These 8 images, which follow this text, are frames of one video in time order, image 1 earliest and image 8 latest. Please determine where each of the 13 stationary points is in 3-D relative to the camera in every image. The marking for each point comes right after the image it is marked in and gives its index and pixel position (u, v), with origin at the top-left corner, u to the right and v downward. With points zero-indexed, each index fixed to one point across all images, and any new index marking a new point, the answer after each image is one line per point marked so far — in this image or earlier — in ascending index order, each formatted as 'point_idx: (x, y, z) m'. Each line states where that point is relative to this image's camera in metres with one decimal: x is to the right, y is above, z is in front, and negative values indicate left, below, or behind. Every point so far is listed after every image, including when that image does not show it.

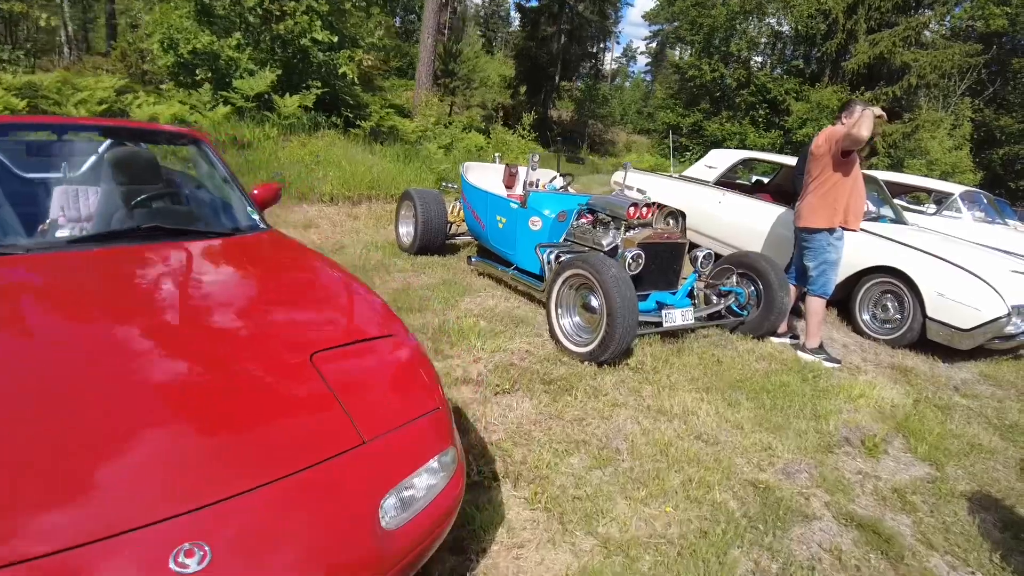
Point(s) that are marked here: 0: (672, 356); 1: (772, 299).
0: (+1.0, -0.4, +4.5) m
1: (+1.8, -0.1, +4.7) m
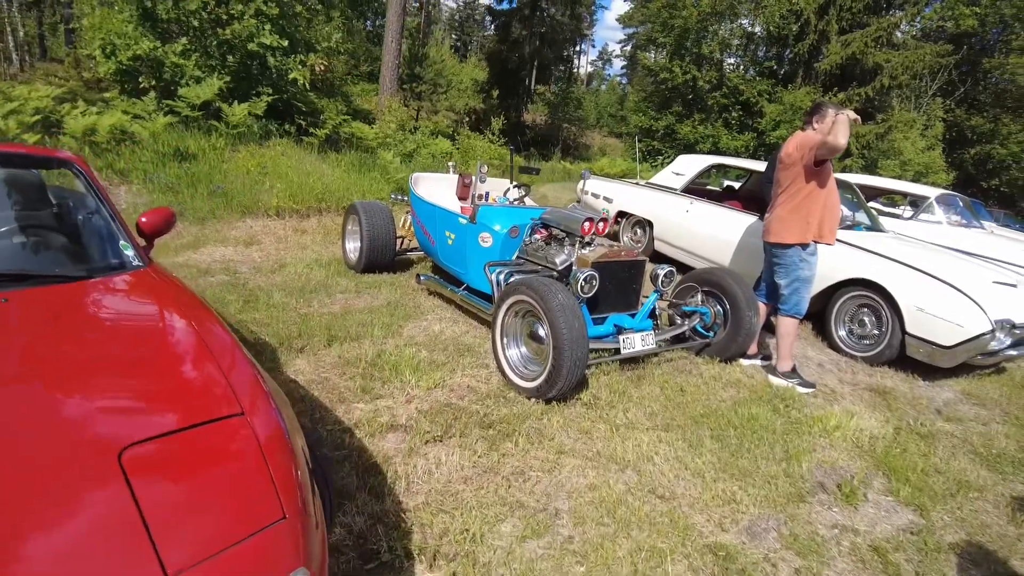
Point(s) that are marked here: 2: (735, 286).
0: (+0.7, -0.6, +4.1) m
1: (+1.4, -0.2, +4.3) m
2: (+1.4, 0.0, +4.4) m
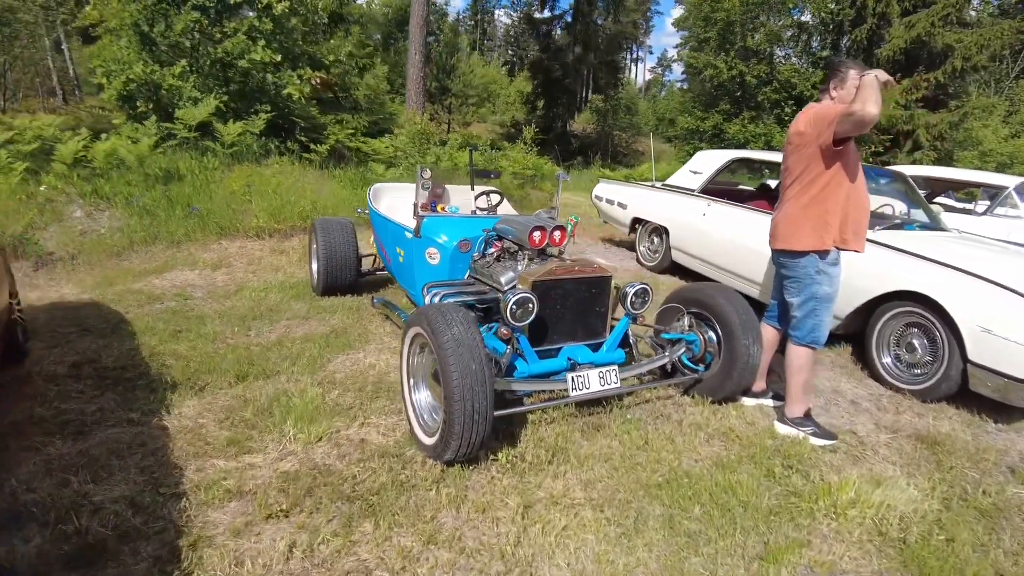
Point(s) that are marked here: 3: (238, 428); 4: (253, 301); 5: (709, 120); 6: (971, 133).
0: (+0.3, -0.7, +3.2) m
1: (+1.0, -0.3, +3.3) m
2: (+1.0, -0.1, +3.4) m
3: (-1.4, -0.7, +3.5) m
4: (-2.0, -0.1, +5.5) m
5: (+4.1, +3.4, +14.3) m
6: (+6.8, +2.3, +10.5) m
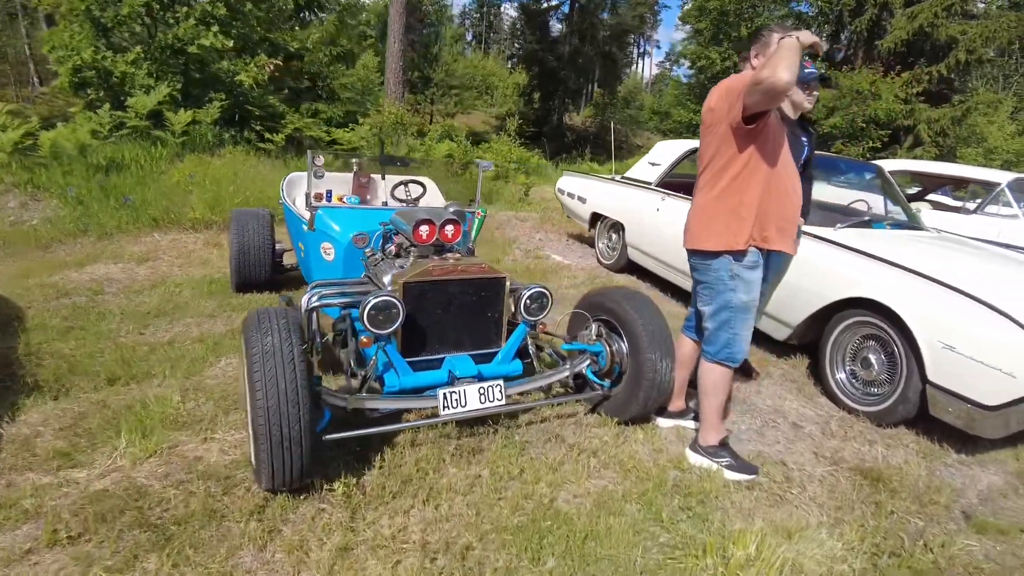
0: (-0.3, -0.7, +2.7) m
1: (+0.5, -0.3, +2.8) m
2: (+0.5, -0.1, +2.9) m
3: (-1.9, -0.7, +3.0) m
4: (-2.5, -0.1, +5.1) m
5: (+3.8, +3.4, +13.7) m
6: (+6.5, +2.2, +9.8) m
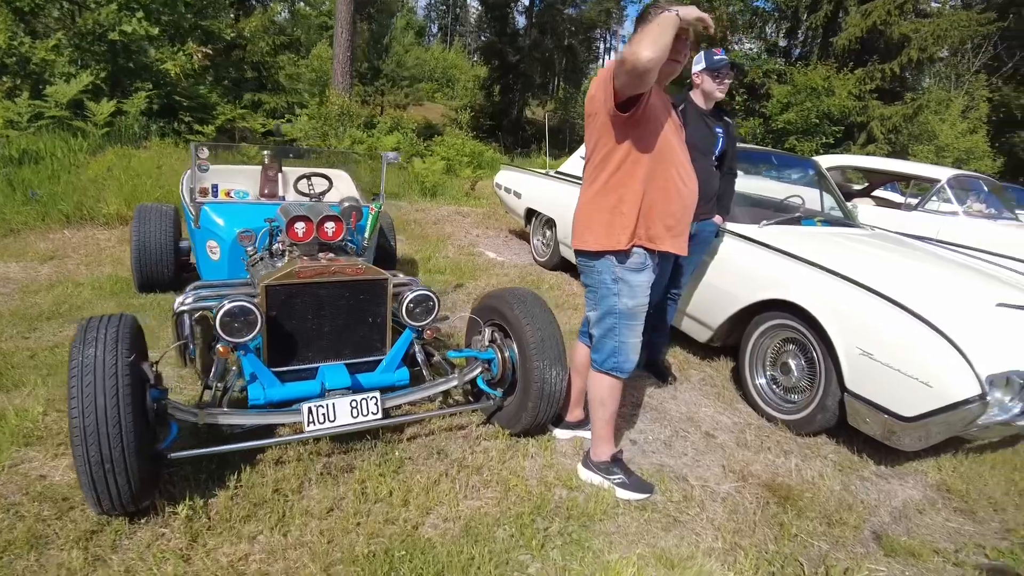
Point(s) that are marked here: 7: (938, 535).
0: (-0.7, -0.7, +2.4) m
1: (+0.1, -0.3, +2.6) m
2: (+0.1, -0.1, +2.6) m
3: (-2.4, -0.7, +2.7) m
4: (-3.1, -0.1, +4.7) m
5: (+3.0, +3.4, +13.6) m
6: (+5.8, +2.3, +9.8) m
7: (+1.5, -0.8, +2.4) m
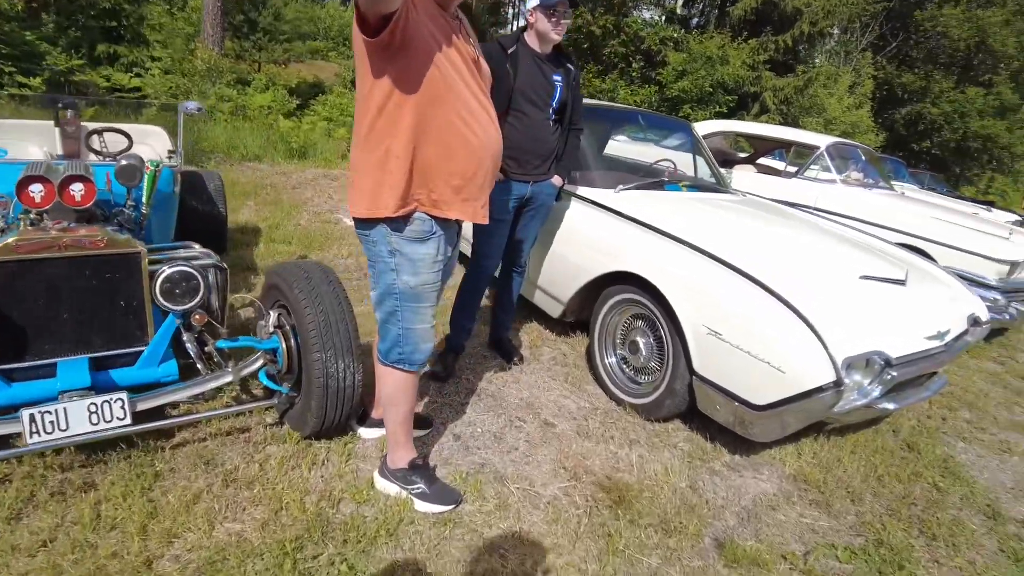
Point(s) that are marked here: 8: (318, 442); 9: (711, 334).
0: (-1.3, -0.6, +1.9) m
1: (-0.6, -0.2, +2.1) m
2: (-0.6, 0.0, +2.1) m
3: (-3.0, -0.6, +2.0) m
4: (-3.9, +0.1, +3.9) m
5: (+1.0, +3.9, +13.2) m
6: (+4.3, +2.7, +9.8) m
7: (+0.8, -0.8, +2.1) m
8: (-0.6, -0.5, +2.3) m
9: (+0.7, -0.2, +2.3) m
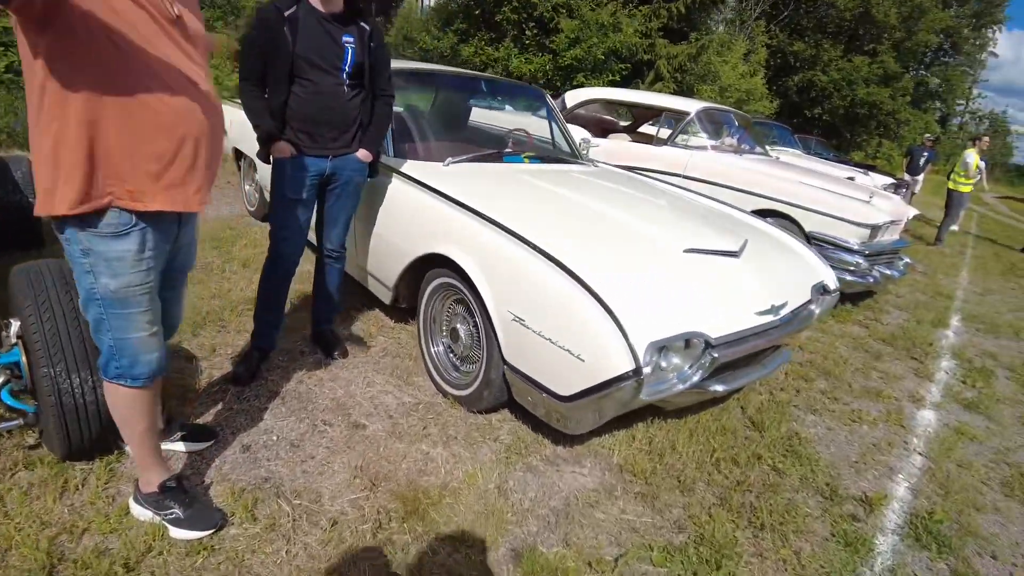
0: (-1.9, -0.7, +1.5) m
1: (-1.2, -0.2, +1.8) m
2: (-1.2, 0.0, +1.8) m
3: (-3.6, -0.7, +1.4) m
4: (-4.7, 0.0, +3.2) m
5: (-0.8, +4.3, +12.8) m
6: (+2.8, +3.1, +9.8) m
7: (+0.3, -0.7, +1.9) m
8: (-1.2, -0.5, +2.0) m
9: (0.0, -0.1, +2.1) m
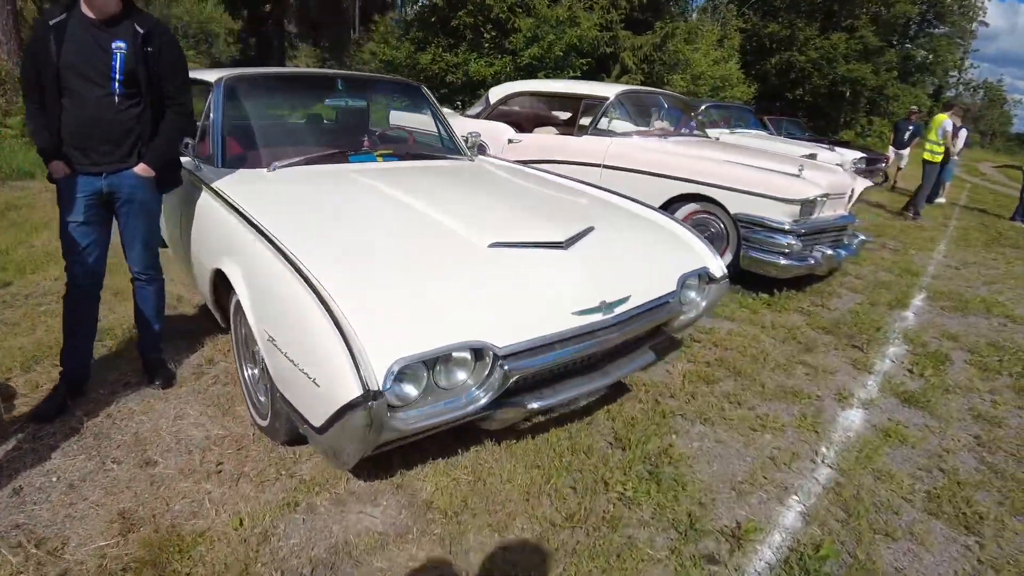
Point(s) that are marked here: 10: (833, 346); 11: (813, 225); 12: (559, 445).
0: (-2.5, -0.8, +1.3) m
1: (-1.8, -0.3, +1.5) m
2: (-1.8, -0.1, +1.5) m
3: (-4.1, -1.0, +1.3) m
4: (-5.2, -0.4, +3.2) m
5: (-1.1, +4.1, +12.6) m
6: (+2.4, +3.1, +9.4) m
7: (-0.3, -0.7, +1.6) m
8: (-1.8, -0.6, +1.7) m
9: (-0.6, -0.1, +1.8) m
10: (+1.4, -0.3, +3.1) m
11: (+1.5, +0.3, +3.4) m
12: (+0.2, -0.5, +2.2) m
